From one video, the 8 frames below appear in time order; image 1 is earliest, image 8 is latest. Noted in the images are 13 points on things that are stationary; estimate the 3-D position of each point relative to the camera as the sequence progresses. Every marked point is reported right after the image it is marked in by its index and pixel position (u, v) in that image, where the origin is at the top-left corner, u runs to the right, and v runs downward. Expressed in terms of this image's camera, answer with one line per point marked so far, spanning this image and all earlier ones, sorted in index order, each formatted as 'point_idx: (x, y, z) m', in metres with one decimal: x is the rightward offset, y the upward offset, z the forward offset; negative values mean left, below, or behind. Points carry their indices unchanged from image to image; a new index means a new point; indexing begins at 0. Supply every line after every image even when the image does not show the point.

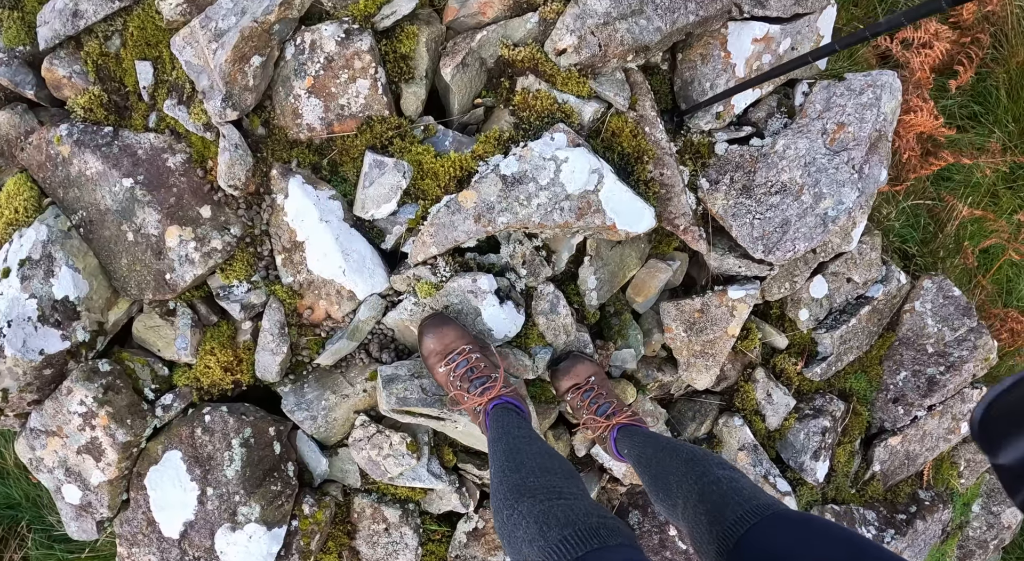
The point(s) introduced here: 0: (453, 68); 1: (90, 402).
0: (-0.3, +1.0, +3.6) m
1: (-2.0, -0.6, +3.6) m
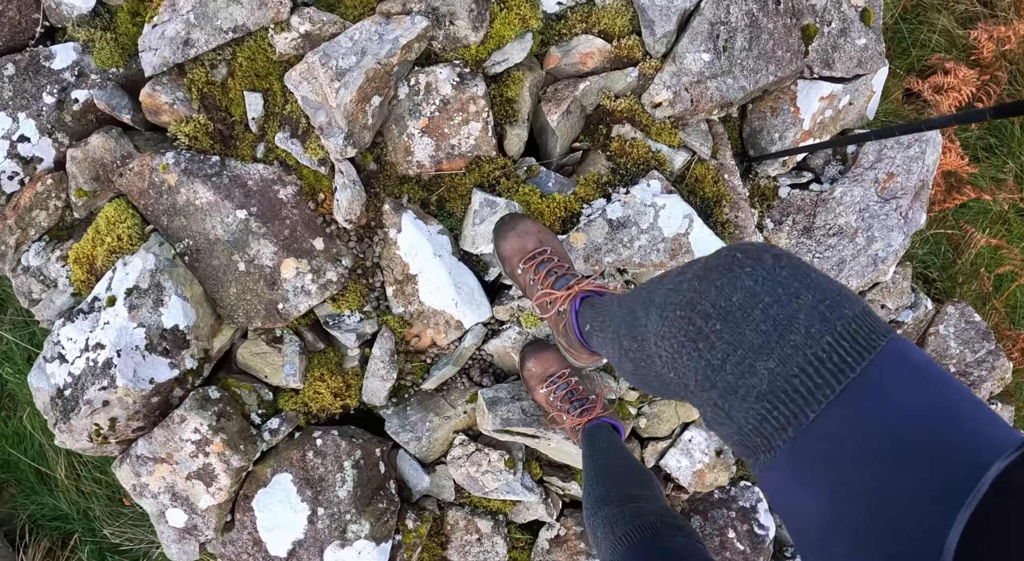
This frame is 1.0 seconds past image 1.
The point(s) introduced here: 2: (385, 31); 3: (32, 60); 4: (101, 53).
0: (+0.2, +0.8, +3.9) m
1: (-1.5, -0.7, +3.7) m
2: (-0.6, +1.2, +3.8) m
3: (-2.6, +1.2, +4.2) m
4: (-2.2, +1.2, +4.2) m
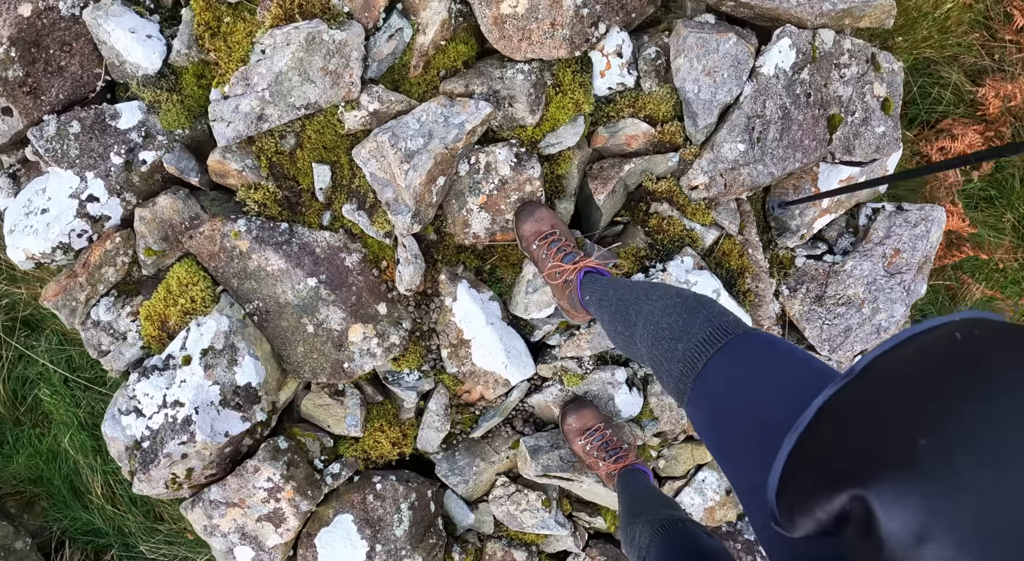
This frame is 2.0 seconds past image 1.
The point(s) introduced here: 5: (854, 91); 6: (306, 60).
0: (+0.5, +0.5, +4.2) m
1: (-1.3, -1.1, +4.1) m
2: (-0.3, +0.9, +4.0) m
3: (-2.3, +0.9, +4.3) m
4: (-1.9, +0.9, +4.3) m
5: (+2.0, +1.1, +4.3) m
6: (-1.1, +1.1, +3.9) m
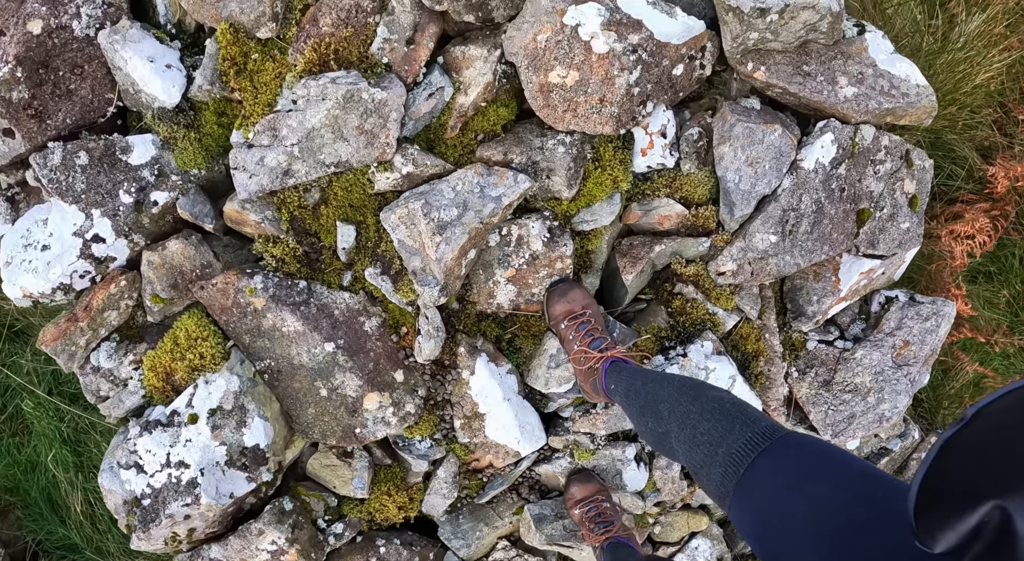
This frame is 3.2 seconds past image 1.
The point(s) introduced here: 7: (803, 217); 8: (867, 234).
0: (+0.7, 0.0, +4.2) m
1: (-1.2, -1.4, +4.0) m
2: (-0.1, +0.5, +3.9) m
3: (-2.1, +0.7, +4.0) m
4: (-1.7, +0.7, +4.0) m
5: (+2.1, +0.5, +4.3) m
6: (-0.8, +0.8, +3.7) m
7: (+1.6, +0.4, +4.2) m
8: (+2.0, +0.3, +4.4) m
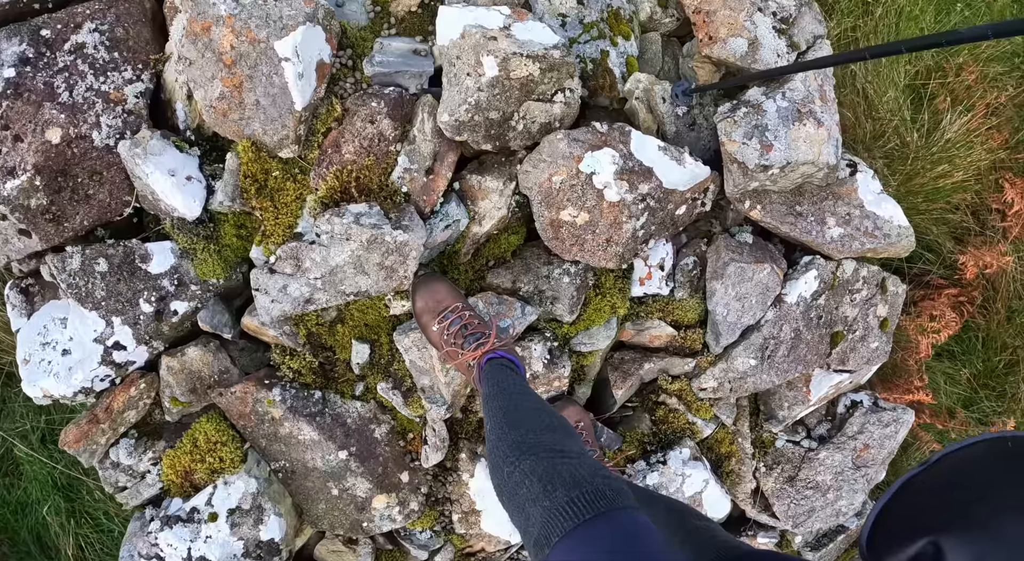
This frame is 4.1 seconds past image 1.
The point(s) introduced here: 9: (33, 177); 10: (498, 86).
0: (+0.7, -0.6, +4.5) m
1: (-1.3, -2.0, +4.4) m
2: (-0.1, -0.2, +4.1) m
3: (-2.1, +0.1, +4.1) m
4: (-1.7, +0.1, +4.2) m
5: (+2.2, -0.2, +4.7) m
6: (-0.8, +0.1, +3.9) m
7: (+1.6, -0.4, +4.5) m
8: (+2.0, -0.5, +4.8) m
9: (-2.5, +0.5, +4.0) m
10: (-0.1, +1.0, +4.0) m
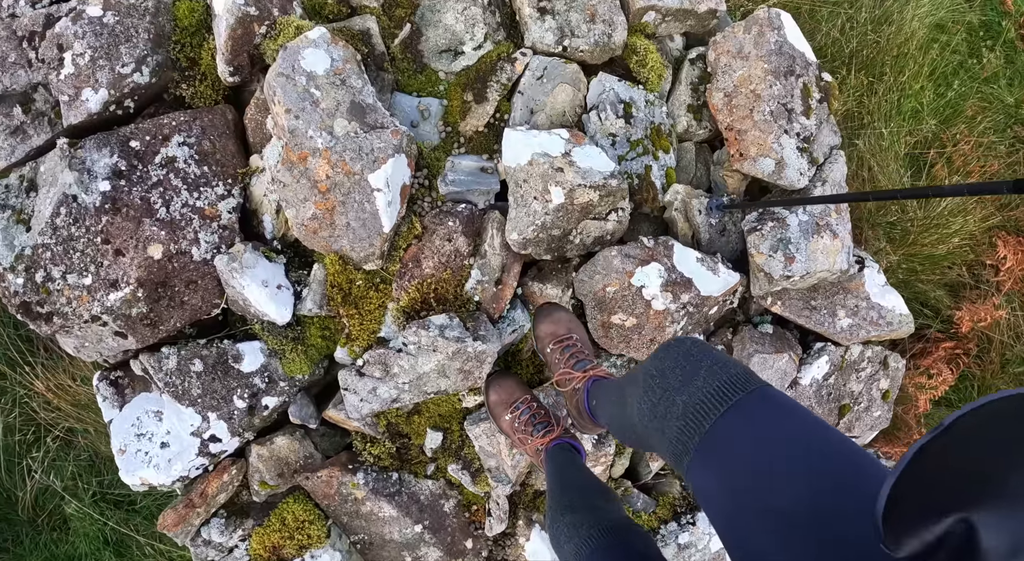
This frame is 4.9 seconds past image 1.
0: (+1.0, -1.2, +5.2) m
1: (-1.0, -2.5, +5.0) m
2: (+0.3, -0.8, +4.7) m
3: (-1.7, -0.5, +4.5) m
4: (-1.3, -0.5, +4.6) m
5: (+2.5, -0.8, +5.5) m
6: (-0.4, -0.5, +4.4) m
7: (+1.9, -0.9, +5.3) m
8: (+2.3, -1.0, +5.5) m
9: (-2.1, -0.1, +4.3) m
10: (+0.3, +0.4, +4.5) m
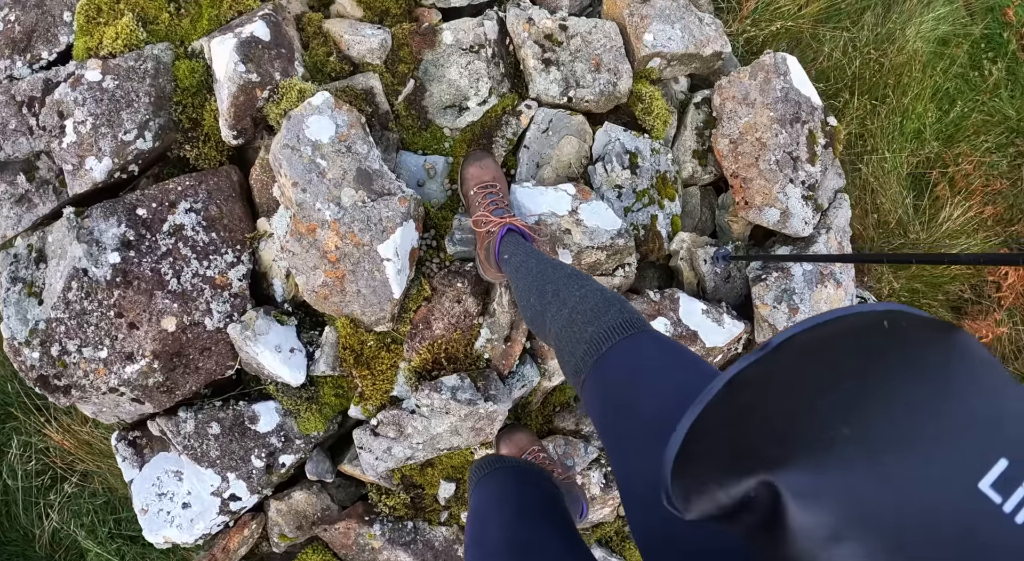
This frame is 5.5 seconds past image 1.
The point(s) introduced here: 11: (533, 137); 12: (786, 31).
0: (+1.0, -1.5, +5.3) m
1: (-0.9, -2.9, +5.2) m
2: (+0.3, -1.1, +4.8) m
3: (-1.7, -0.9, +4.6) m
4: (-1.3, -0.9, +4.7) m
5: (+2.5, -1.0, +5.6) m
6: (-0.3, -0.9, +4.5) m
7: (+2.0, -1.2, +5.4) m
8: (+2.4, -1.3, +5.7) m
9: (-2.1, -0.5, +4.4) m
10: (+0.3, +0.1, +4.5) m
11: (+0.1, +0.9, +4.8) m
12: (+2.2, +2.0, +6.1) m
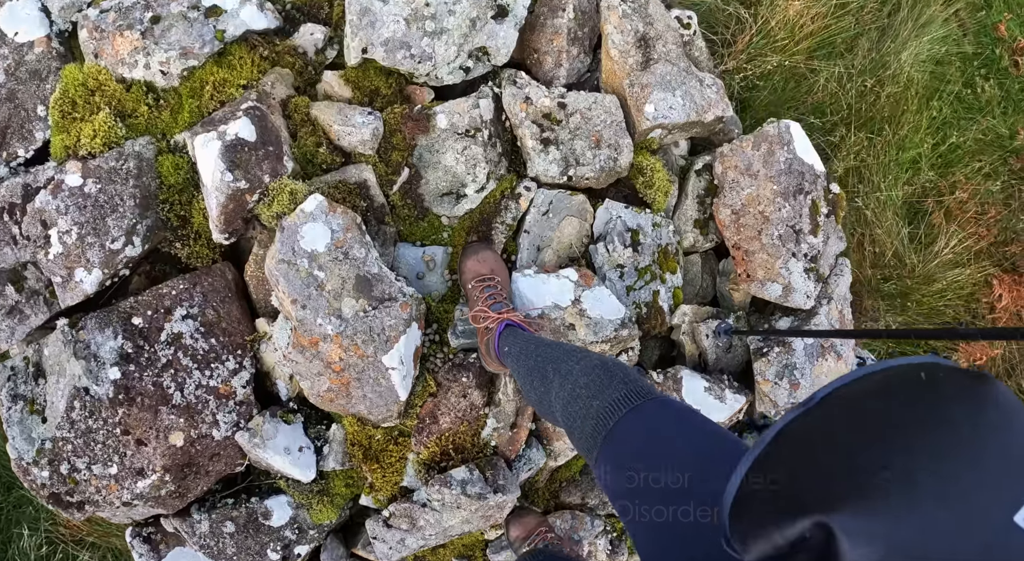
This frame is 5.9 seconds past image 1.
0: (+1.1, -1.9, +5.5) m
1: (-0.8, -3.4, +5.5) m
2: (+0.4, -1.6, +5.0) m
3: (-1.6, -1.5, +4.6) m
4: (-1.2, -1.5, +4.7) m
5: (+2.6, -1.4, +5.7) m
6: (-0.3, -1.4, +4.6) m
7: (+2.0, -1.6, +5.6) m
8: (+2.4, -1.6, +5.9) m
9: (-2.0, -1.1, +4.4) m
10: (+0.4, -0.5, +4.5) m
11: (+0.1, +0.4, +4.7) m
12: (+2.1, +1.7, +5.9) m
